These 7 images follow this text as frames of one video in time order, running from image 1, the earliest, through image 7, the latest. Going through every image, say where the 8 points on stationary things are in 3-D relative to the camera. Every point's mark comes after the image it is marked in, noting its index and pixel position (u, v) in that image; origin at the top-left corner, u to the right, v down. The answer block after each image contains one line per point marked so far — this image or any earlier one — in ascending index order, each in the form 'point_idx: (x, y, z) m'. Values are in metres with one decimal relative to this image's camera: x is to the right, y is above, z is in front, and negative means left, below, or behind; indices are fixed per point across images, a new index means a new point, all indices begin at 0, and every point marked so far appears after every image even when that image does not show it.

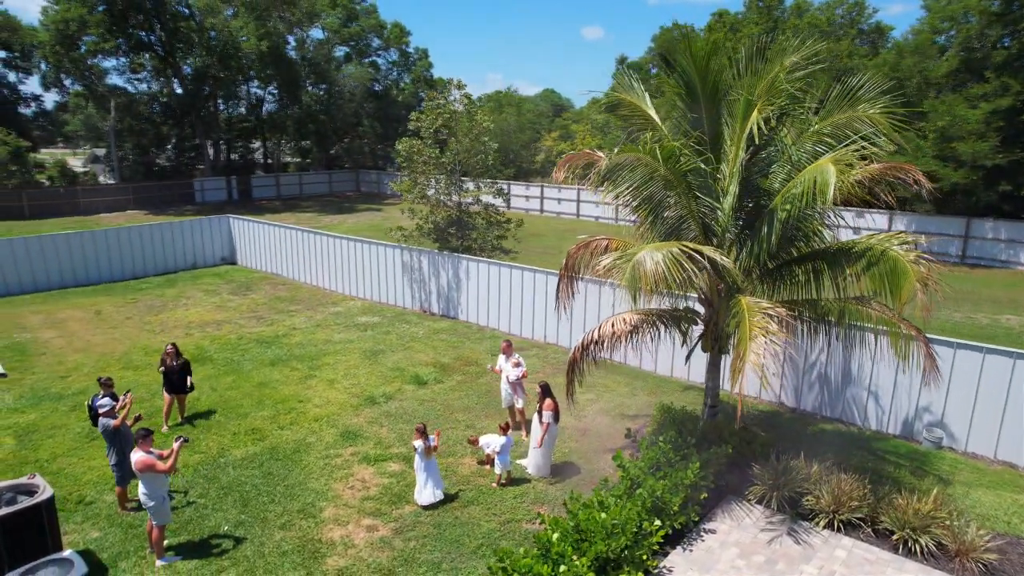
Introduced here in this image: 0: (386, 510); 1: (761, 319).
0: (-1.6, -2.7, +7.9) m
1: (+2.7, -0.4, +7.2) m
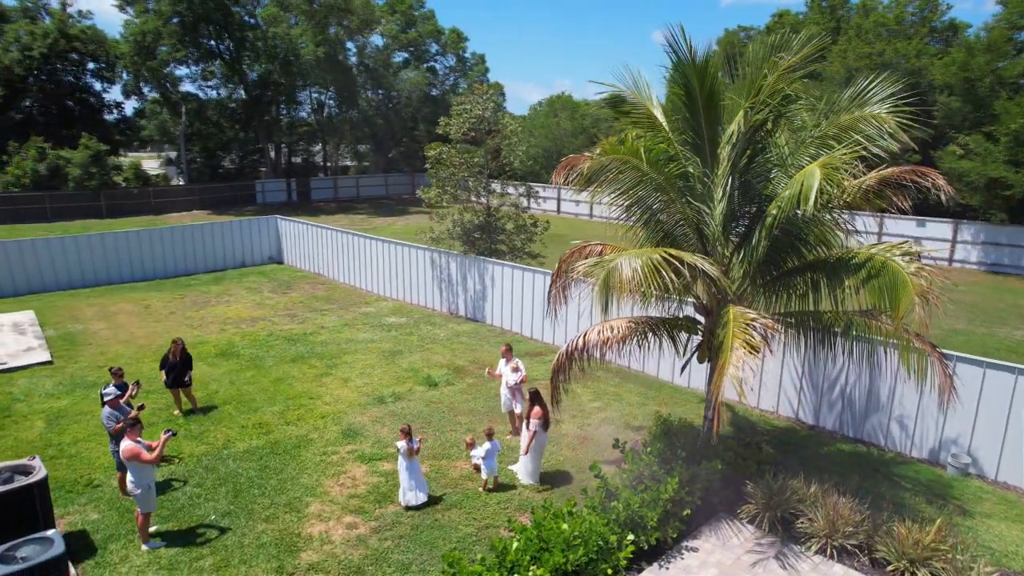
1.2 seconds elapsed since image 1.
0: (-1.8, -2.8, +8.0) m
1: (+2.4, -0.5, +6.9) m
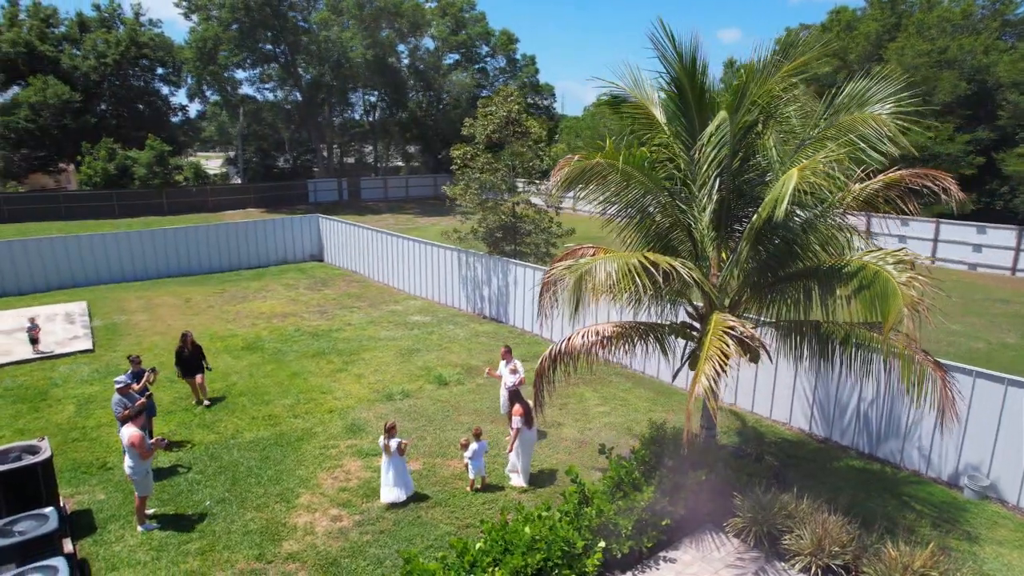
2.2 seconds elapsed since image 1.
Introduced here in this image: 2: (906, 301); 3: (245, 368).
0: (-2.0, -2.7, +8.2) m
1: (+2.2, -0.5, +6.7) m
2: (+3.8, -0.1, +6.1) m
3: (-5.4, -1.6, +13.0) m
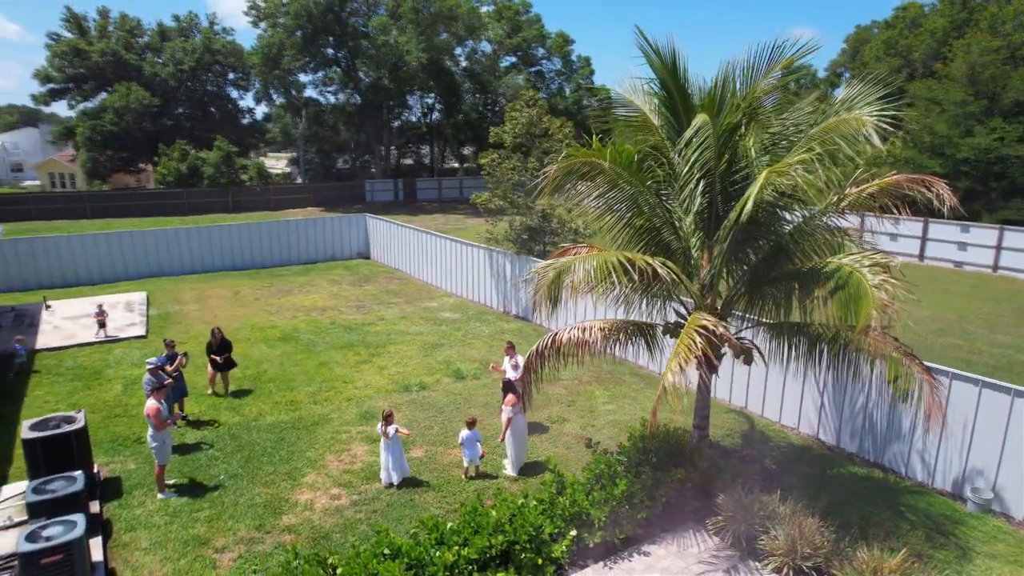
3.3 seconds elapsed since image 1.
0: (-2.1, -2.7, +8.7) m
1: (+1.9, -0.5, +6.8) m
2: (+3.5, -0.2, +6.1) m
3: (-5.1, -1.5, +13.8) m
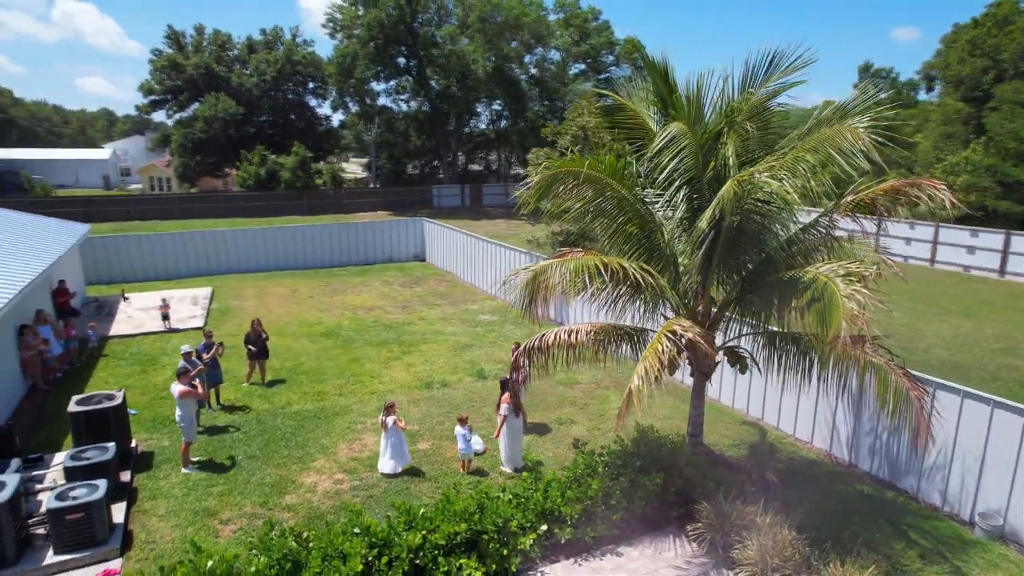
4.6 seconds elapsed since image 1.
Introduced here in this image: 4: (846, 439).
0: (-2.2, -2.6, +9.2) m
1: (+1.7, -0.6, +6.9) m
2: (+3.1, -0.3, +6.0) m
3: (-4.5, -1.4, +14.7) m
4: (+5.0, -2.3, +9.7) m
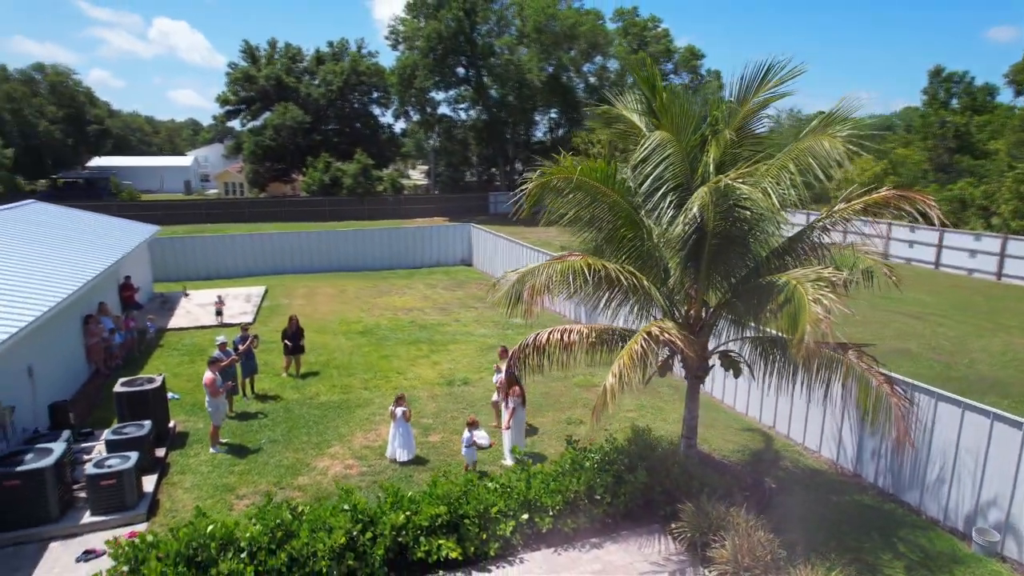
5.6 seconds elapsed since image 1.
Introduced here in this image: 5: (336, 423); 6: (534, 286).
0: (-2.2, -2.6, +9.8) m
1: (+1.5, -0.6, +7.2) m
2: (+2.9, -0.3, +6.1) m
3: (-3.9, -1.4, +15.5) m
4: (+5.1, -2.4, +9.5) m
5: (-3.0, -2.3, +11.1) m
6: (+0.3, 0.0, +7.7) m
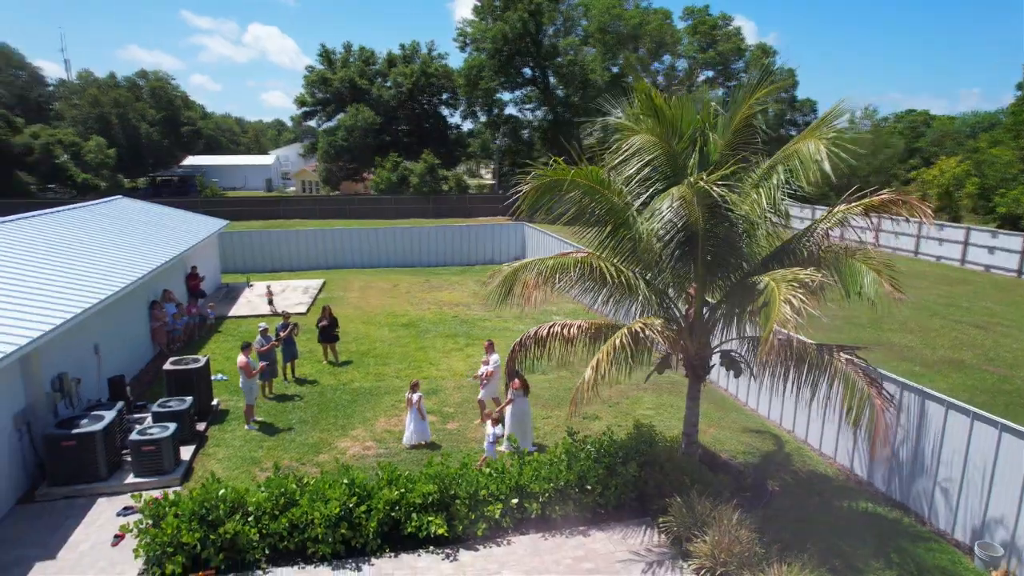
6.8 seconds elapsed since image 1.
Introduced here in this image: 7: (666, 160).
0: (-2.0, -2.5, +10.4) m
1: (+1.4, -0.6, +7.4) m
2: (+2.6, -0.3, +6.2) m
3: (-3.1, -1.3, +16.2) m
4: (+5.2, -2.5, +9.3) m
5: (-2.7, -2.2, +11.8) m
6: (+0.3, +0.1, +8.0) m
7: (+2.0, +1.5, +7.7) m
